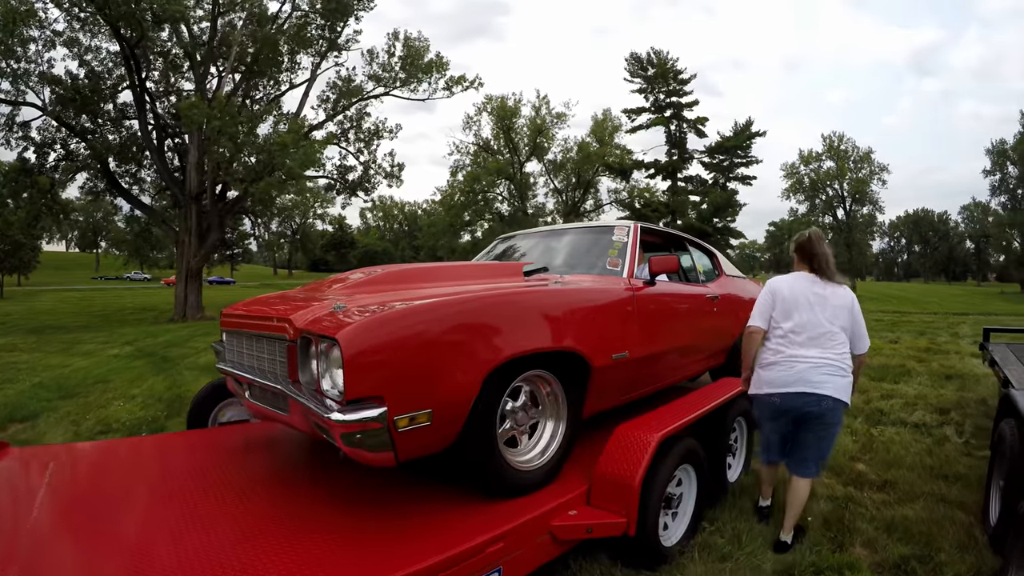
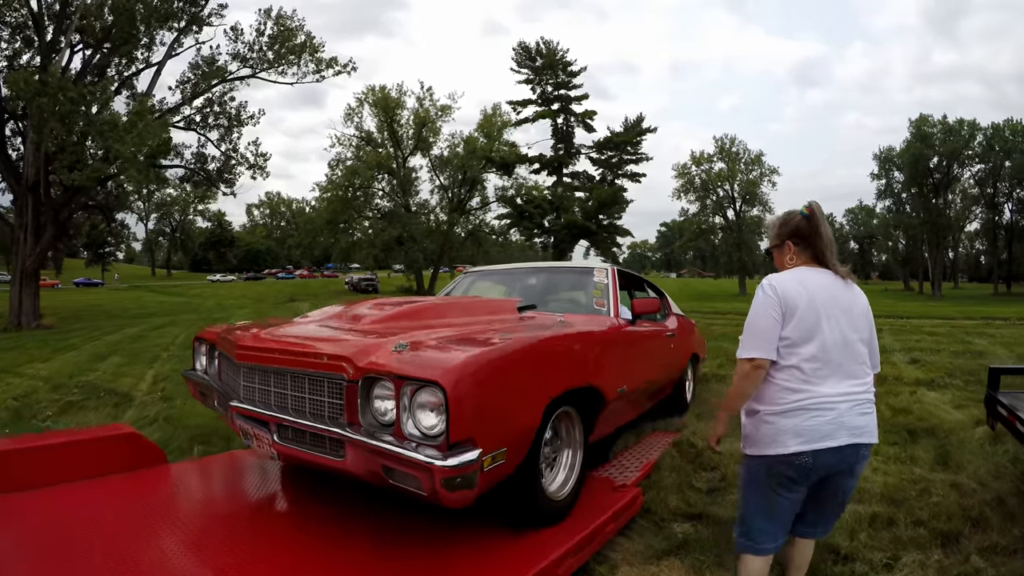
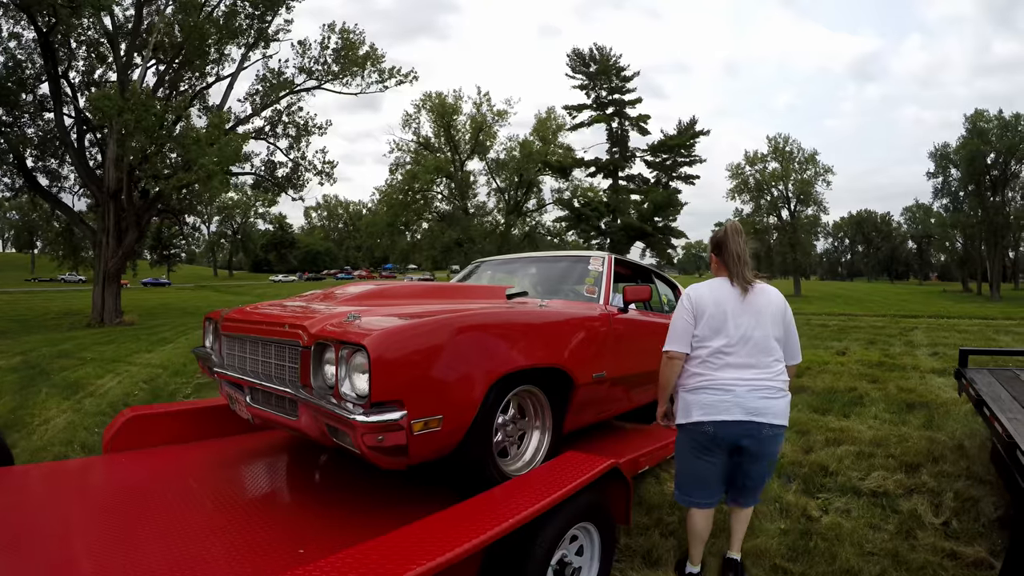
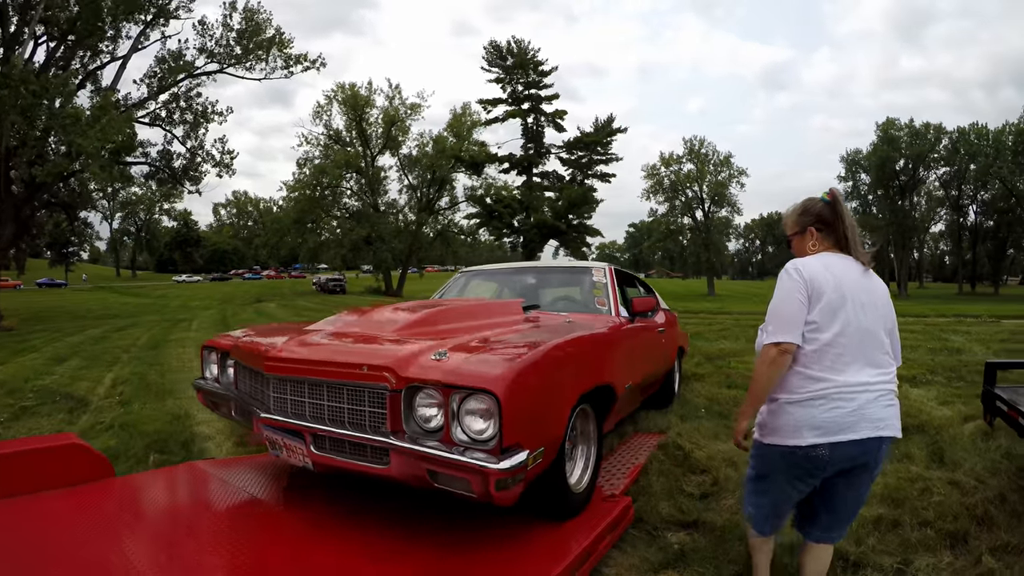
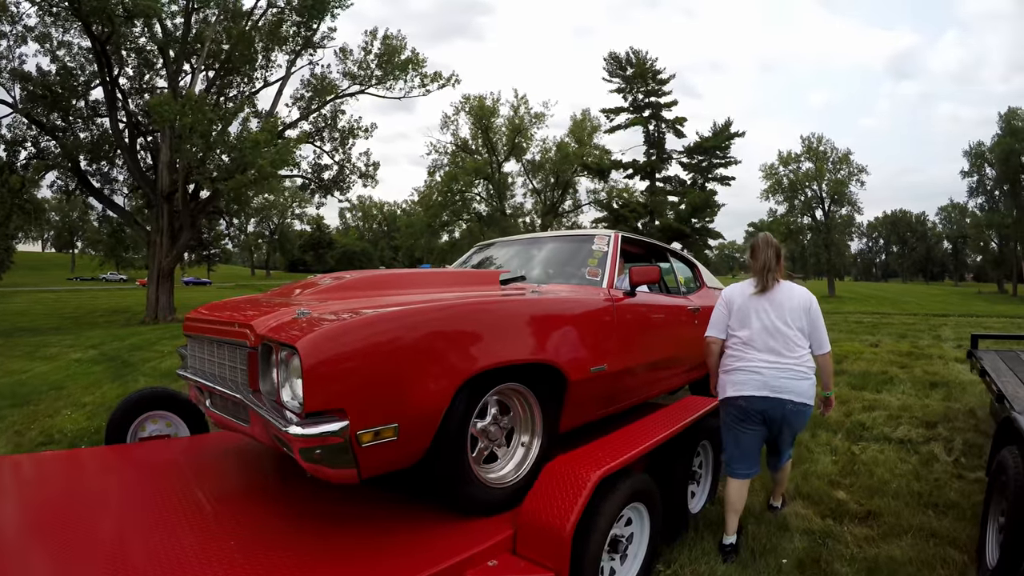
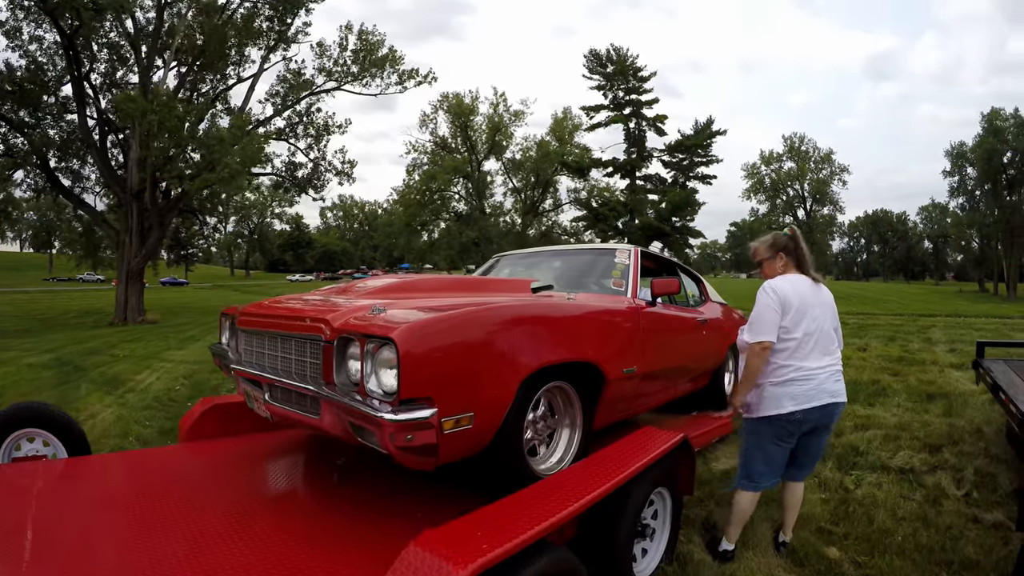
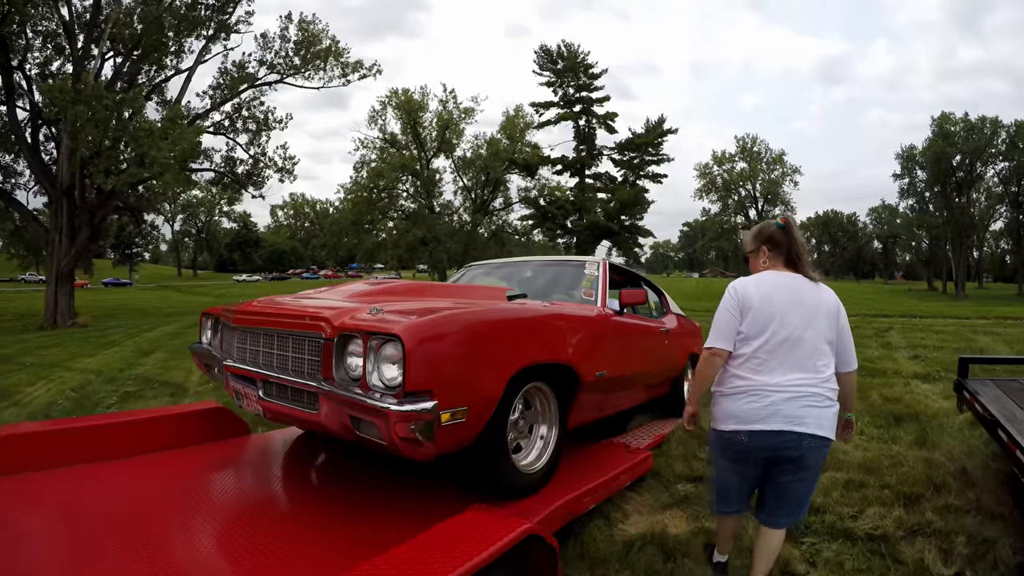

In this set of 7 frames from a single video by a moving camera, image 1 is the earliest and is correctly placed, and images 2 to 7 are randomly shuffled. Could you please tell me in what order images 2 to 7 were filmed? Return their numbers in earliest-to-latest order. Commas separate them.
5, 6, 3, 7, 2, 4
